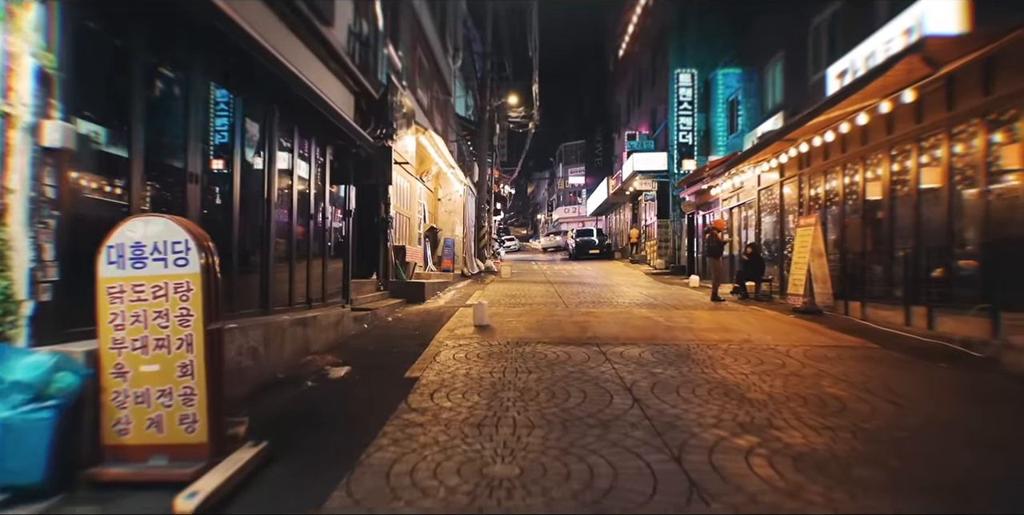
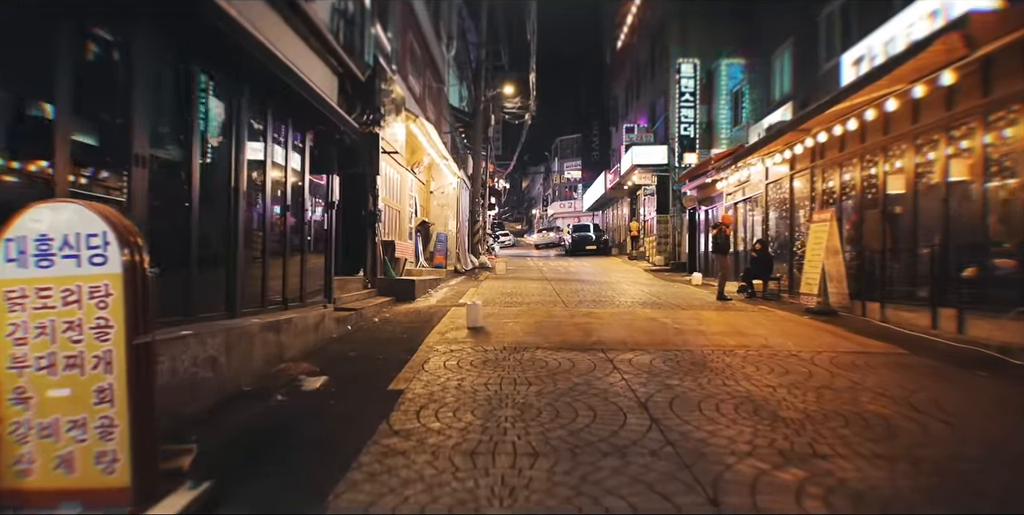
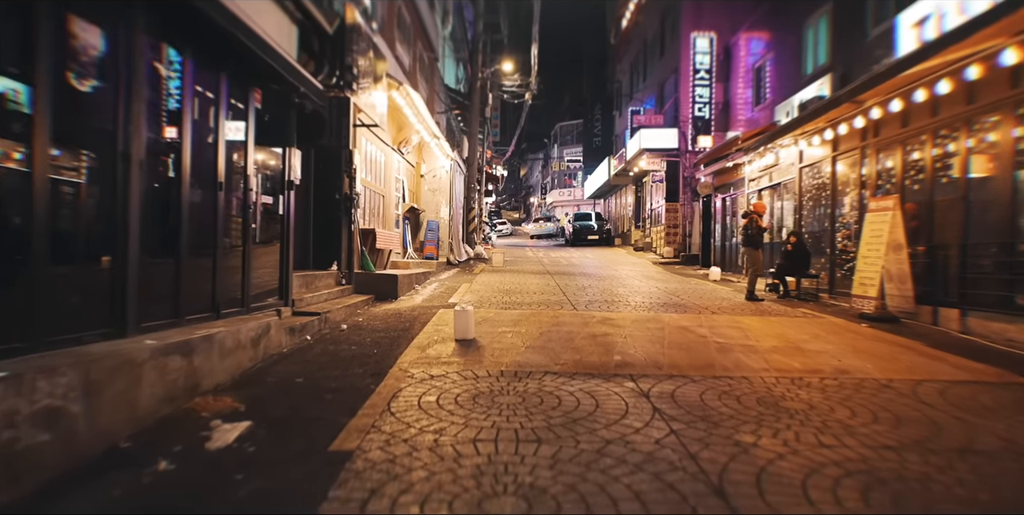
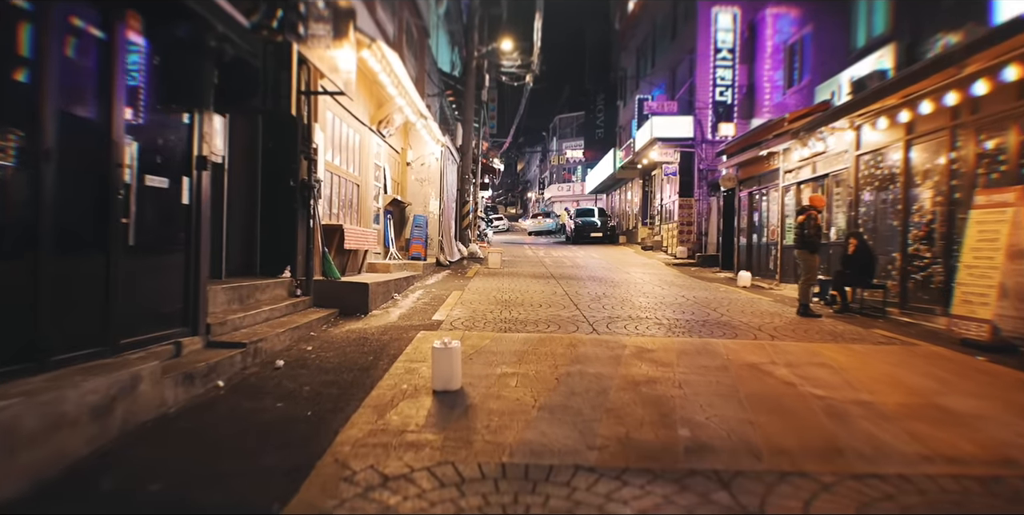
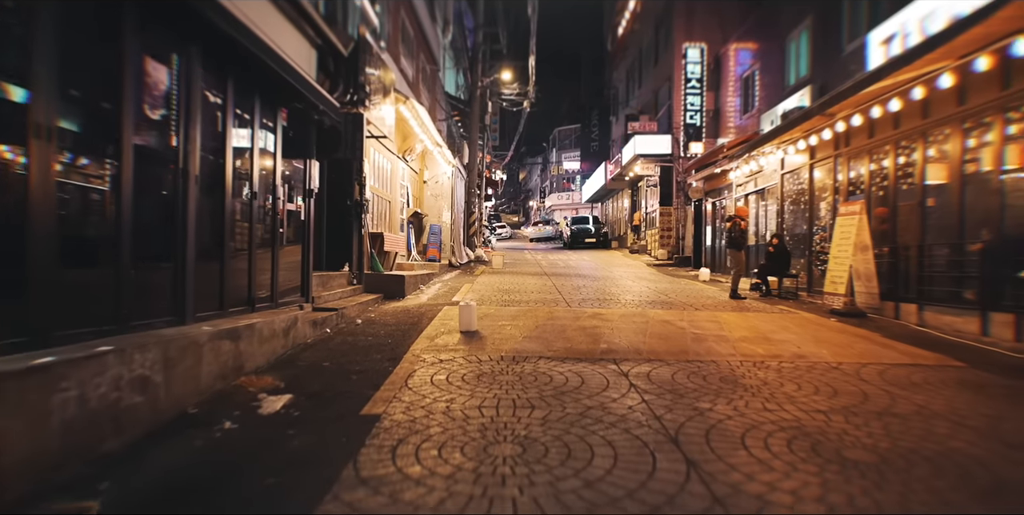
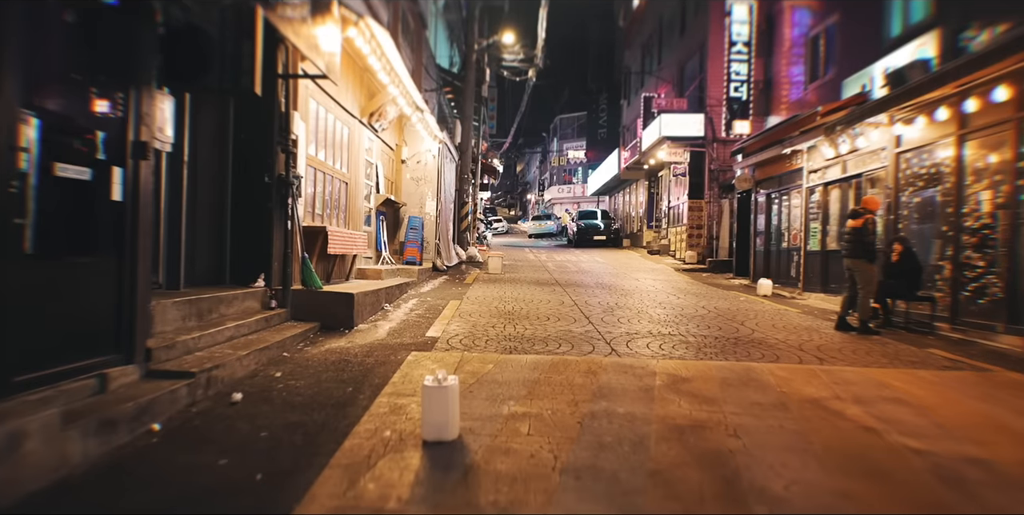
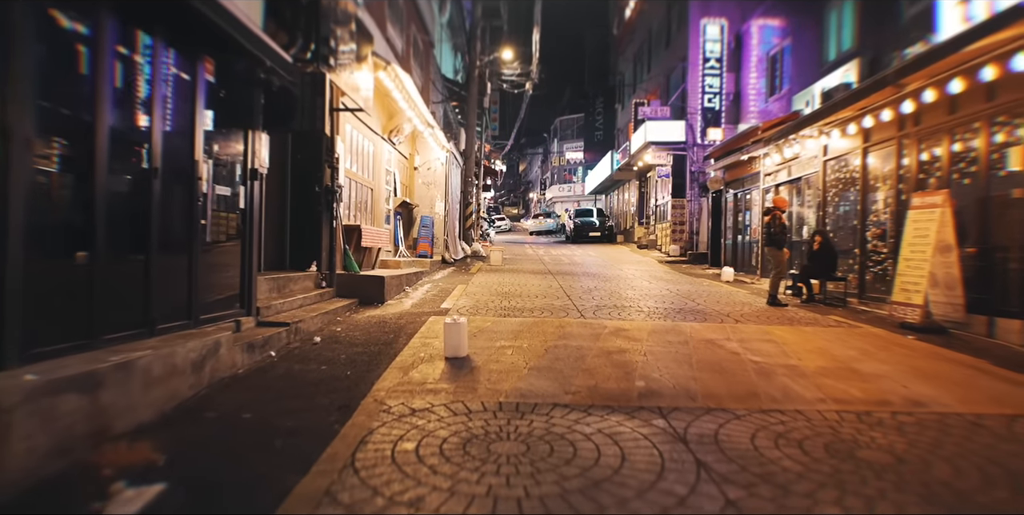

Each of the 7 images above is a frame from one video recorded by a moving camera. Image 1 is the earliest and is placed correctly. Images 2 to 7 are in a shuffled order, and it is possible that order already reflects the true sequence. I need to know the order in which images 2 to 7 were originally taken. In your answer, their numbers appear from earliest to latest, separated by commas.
2, 5, 3, 7, 4, 6
